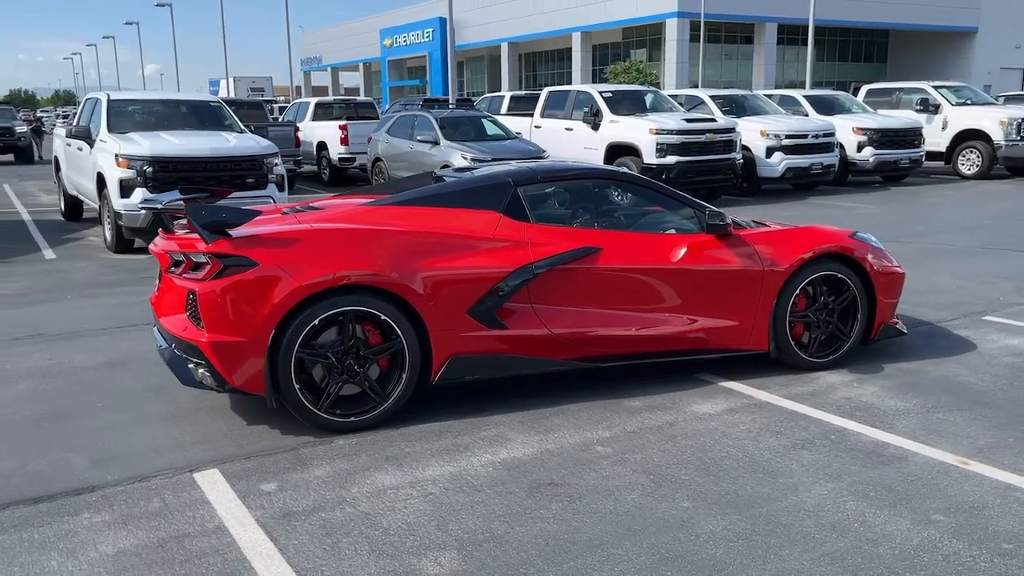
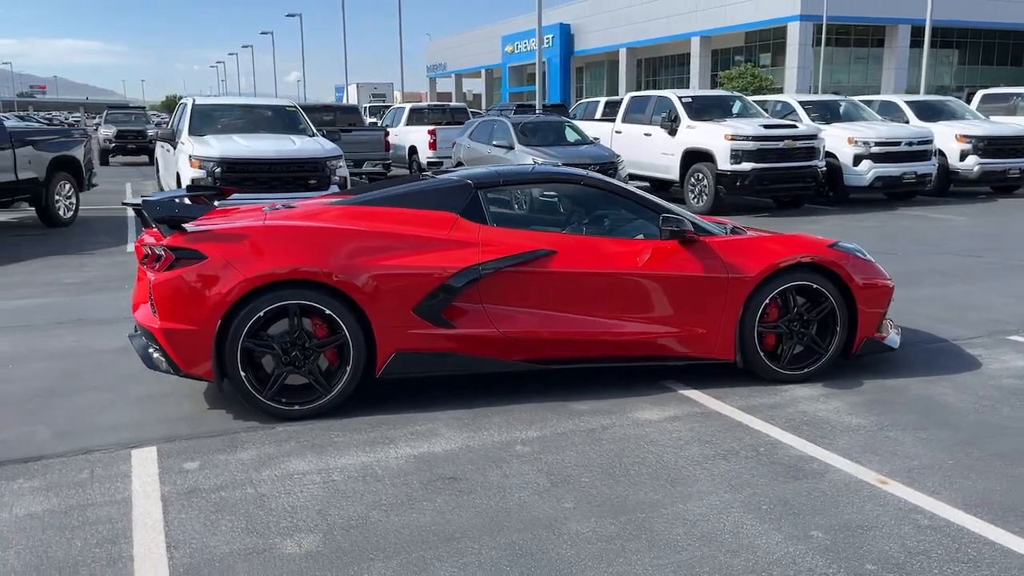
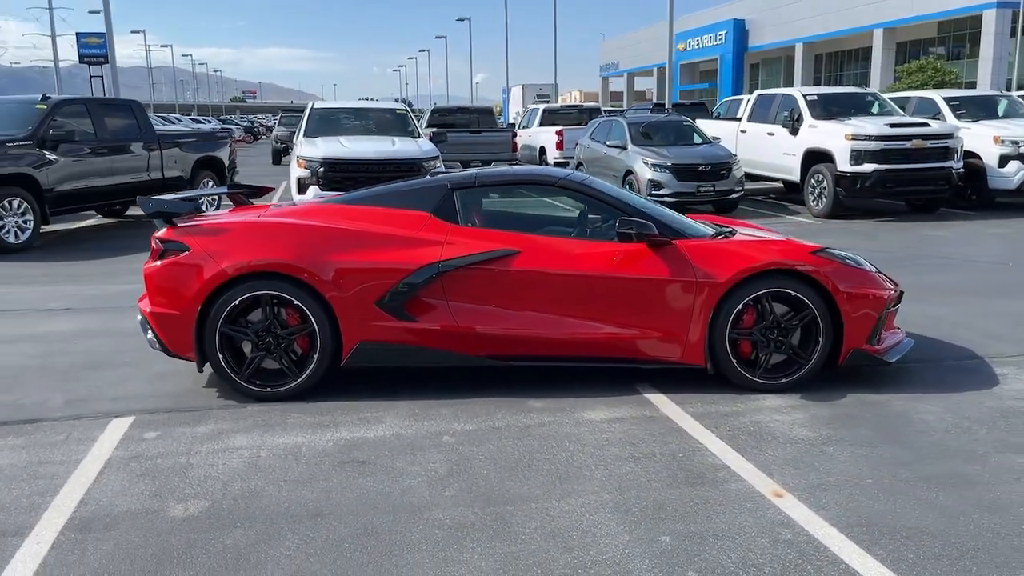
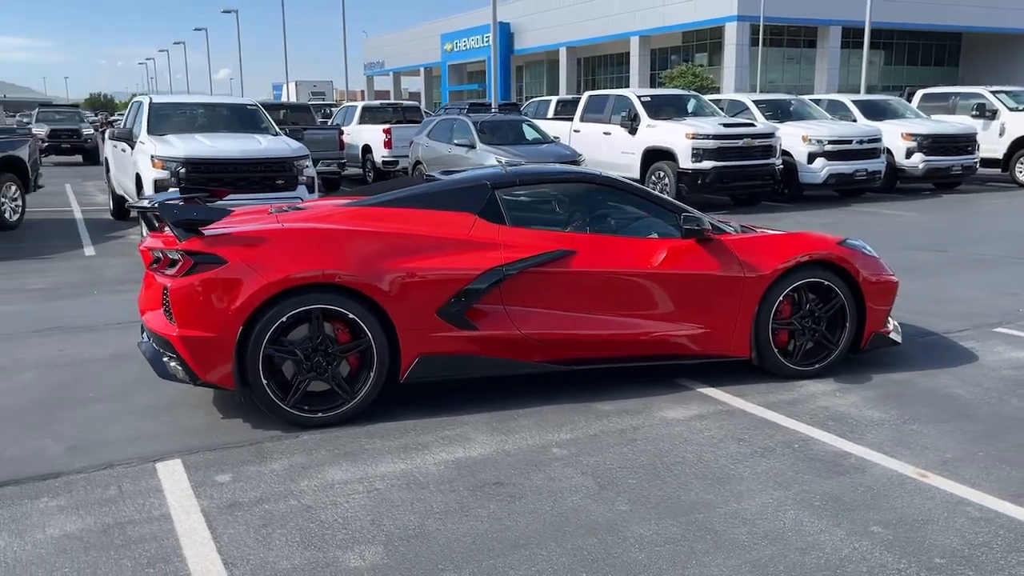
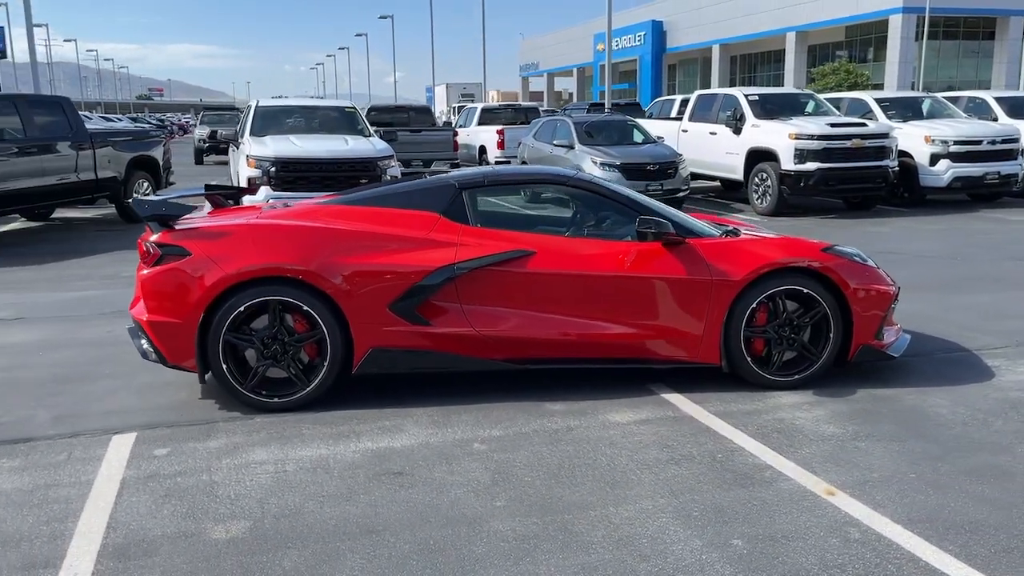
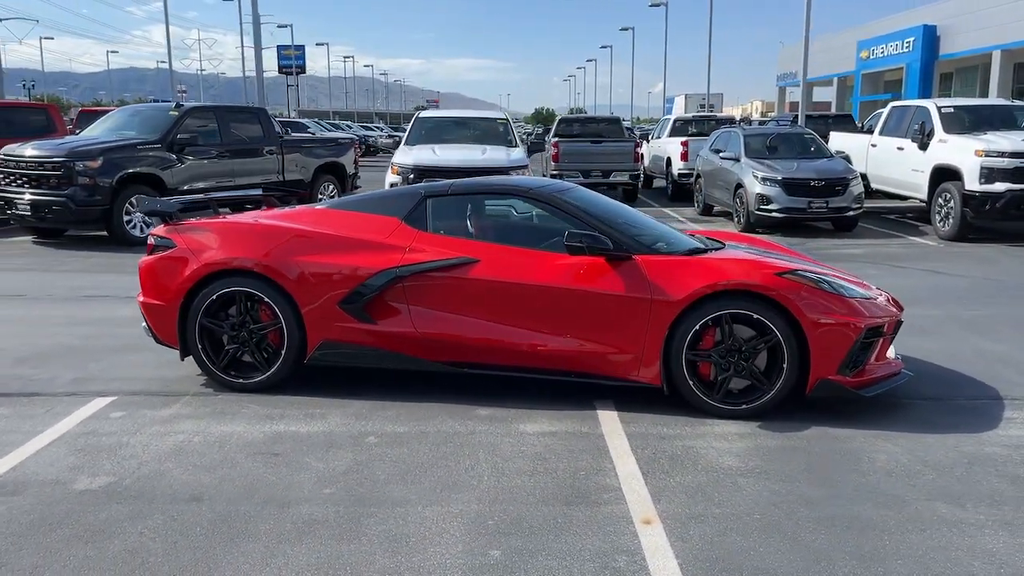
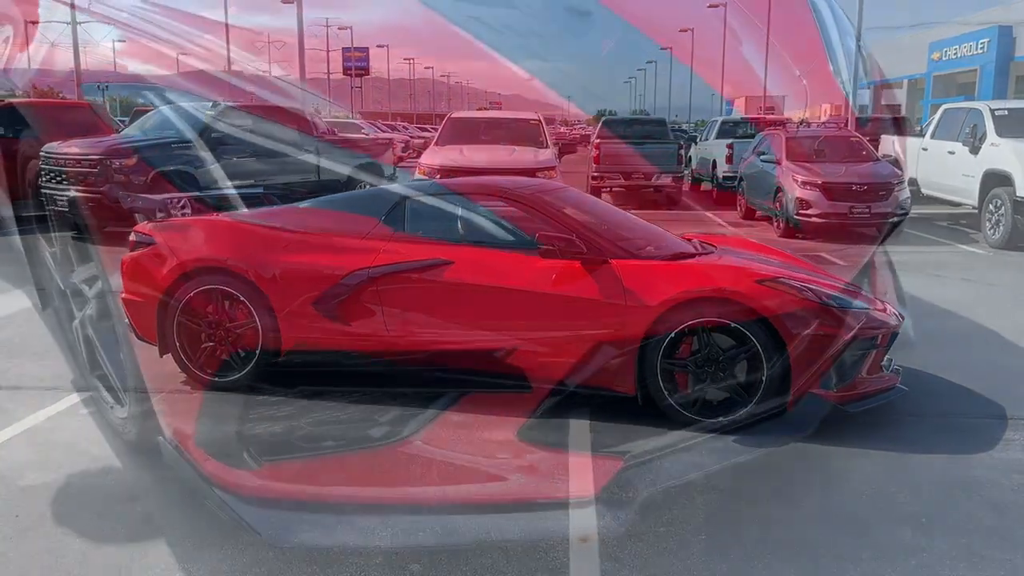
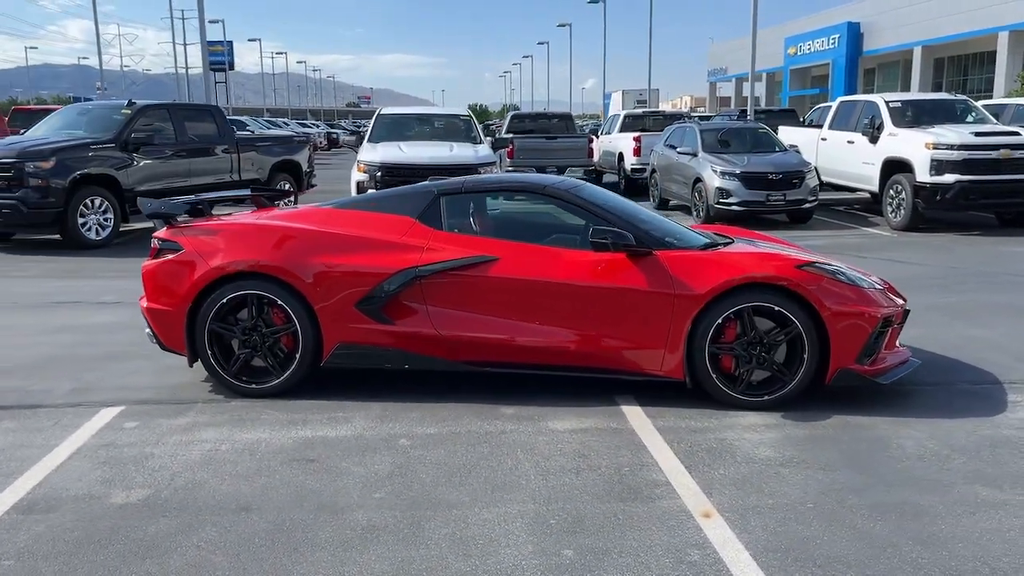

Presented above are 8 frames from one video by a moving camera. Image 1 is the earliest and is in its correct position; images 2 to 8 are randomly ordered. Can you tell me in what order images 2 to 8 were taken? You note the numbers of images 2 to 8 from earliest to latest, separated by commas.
4, 2, 5, 3, 8, 6, 7
